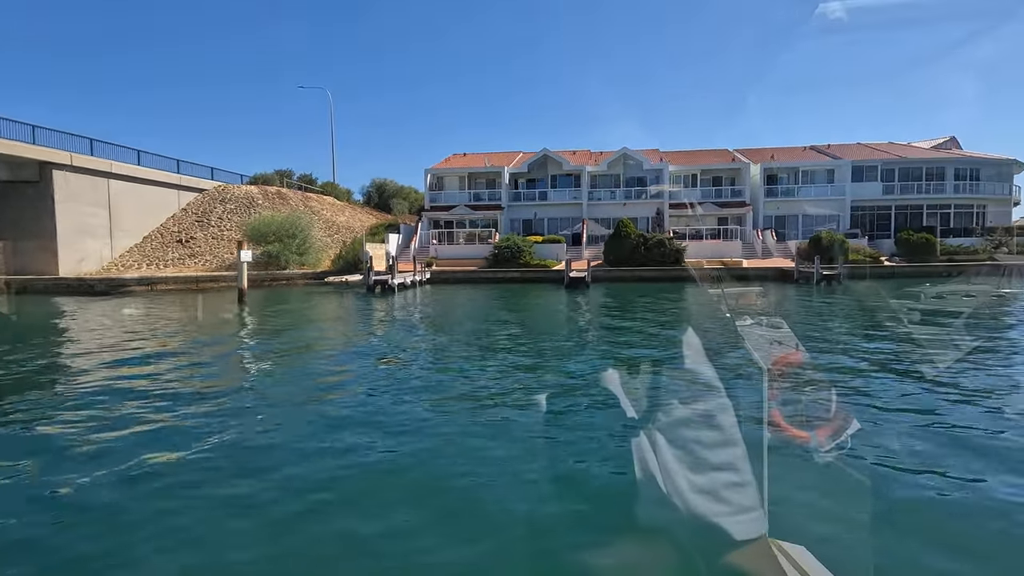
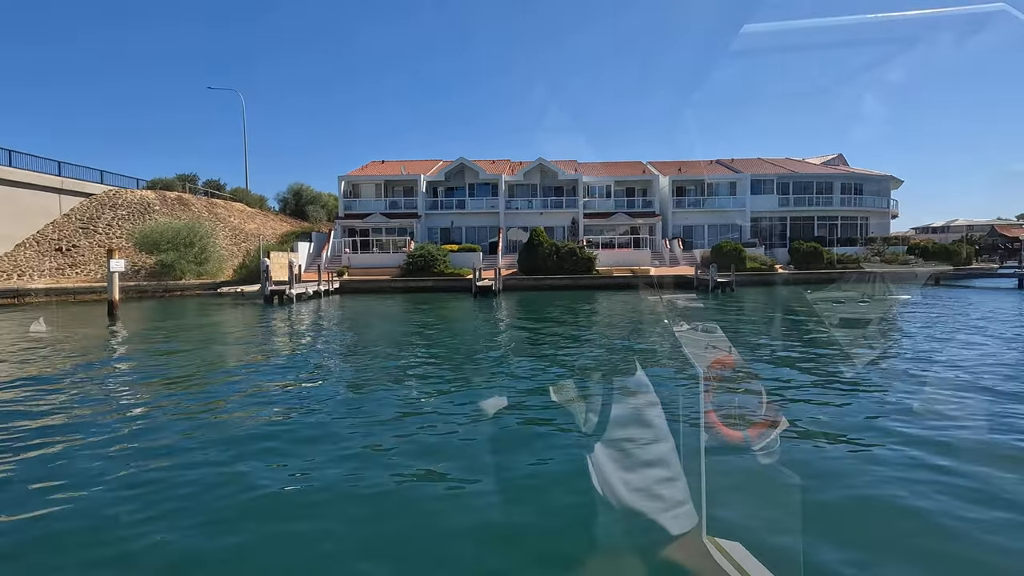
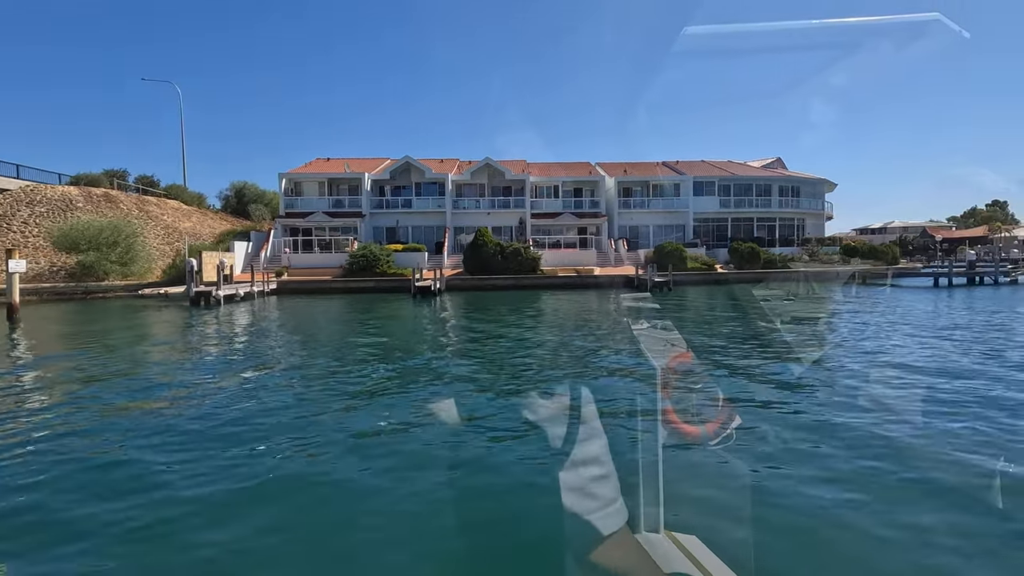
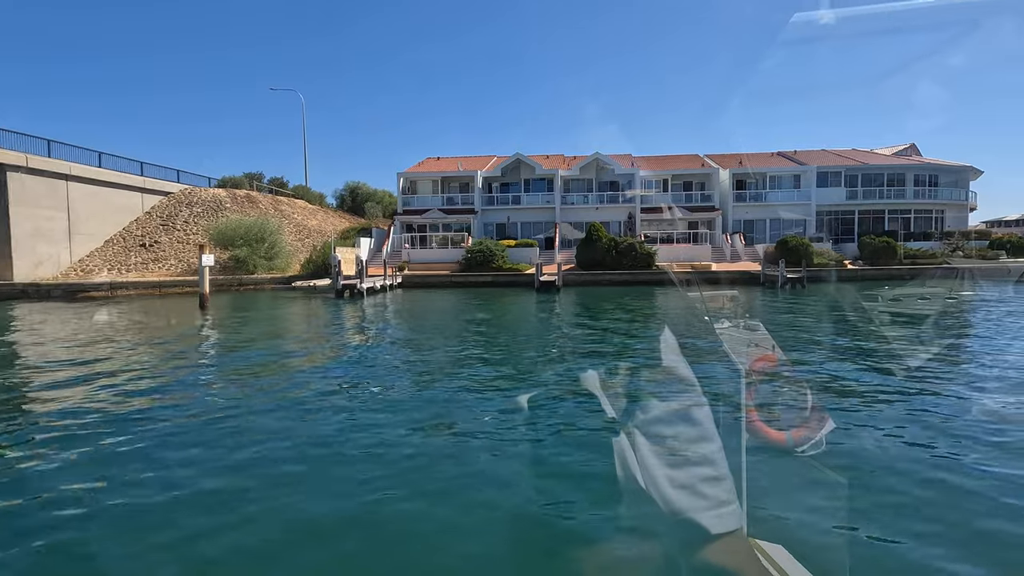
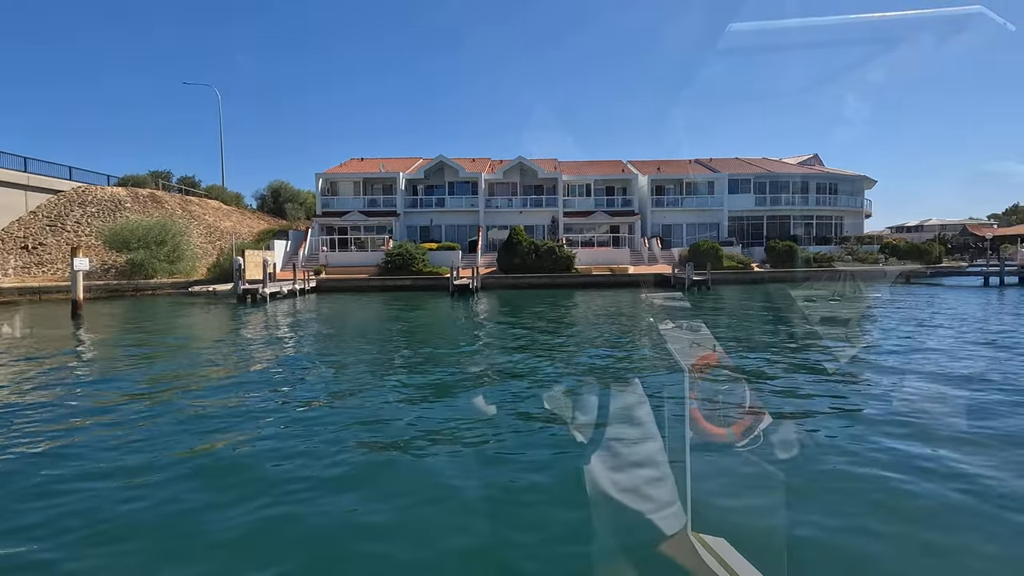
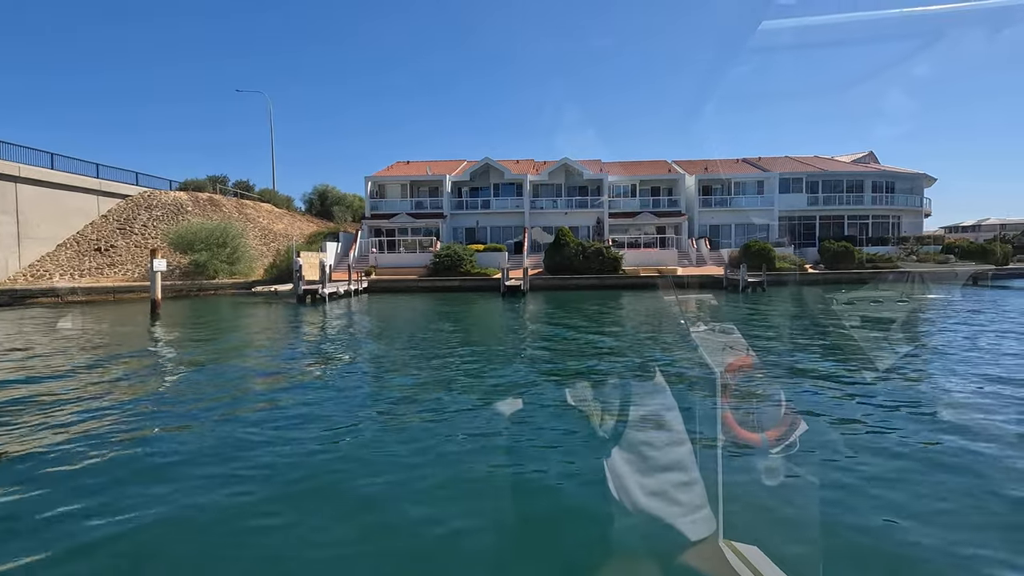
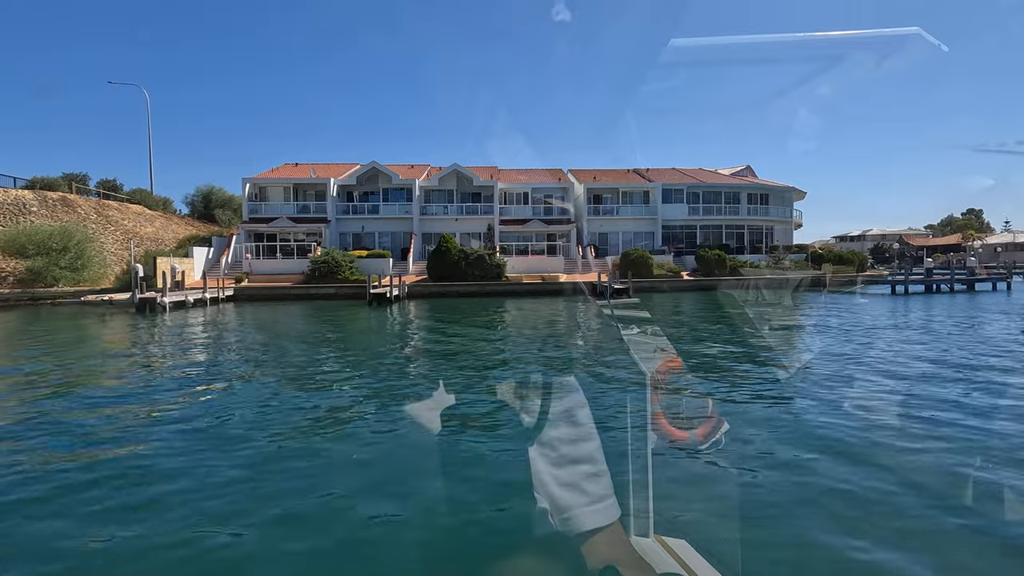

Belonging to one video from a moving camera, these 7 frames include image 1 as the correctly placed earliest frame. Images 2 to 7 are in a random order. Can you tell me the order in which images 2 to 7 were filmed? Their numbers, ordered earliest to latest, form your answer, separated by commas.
4, 6, 2, 5, 3, 7
